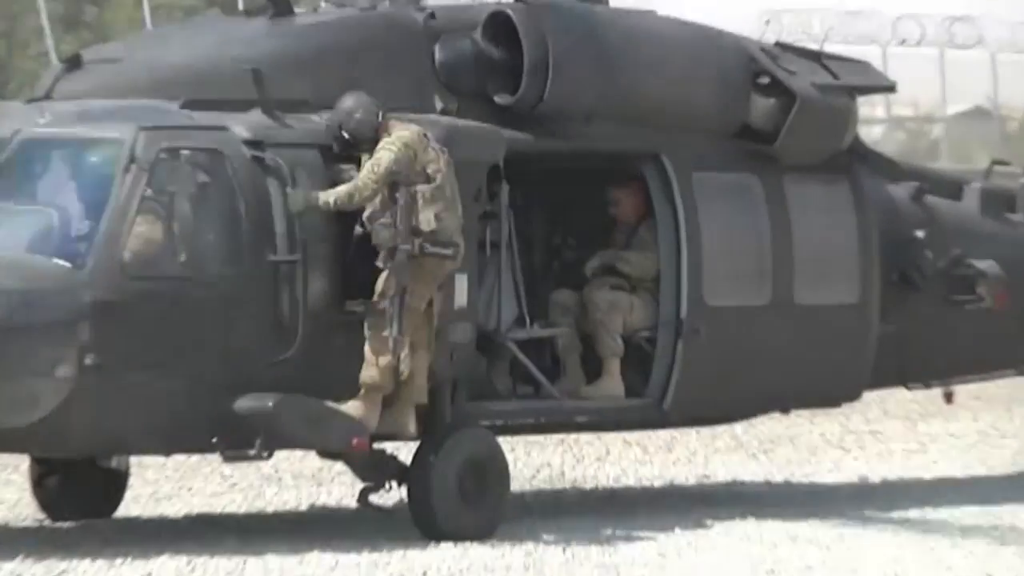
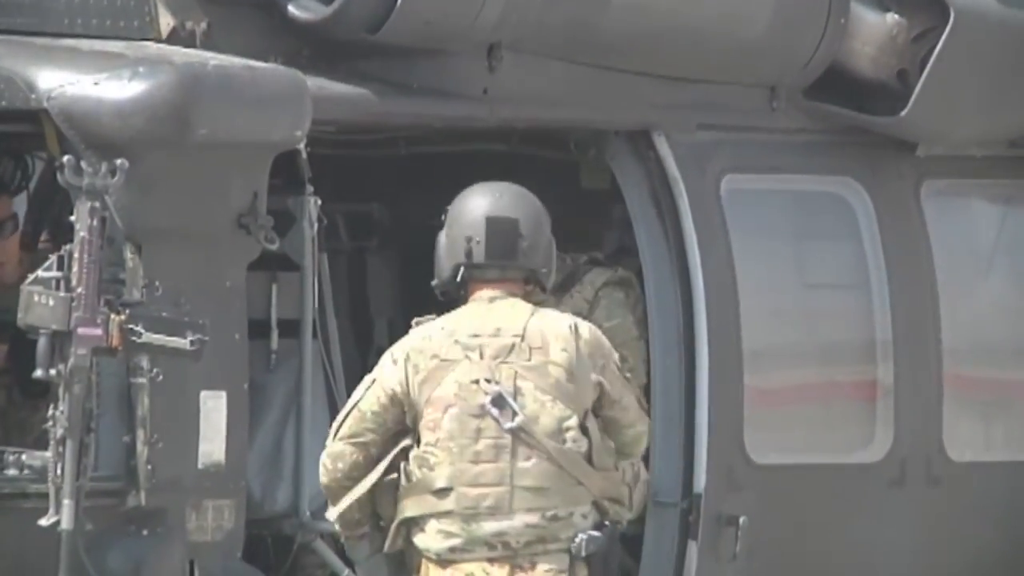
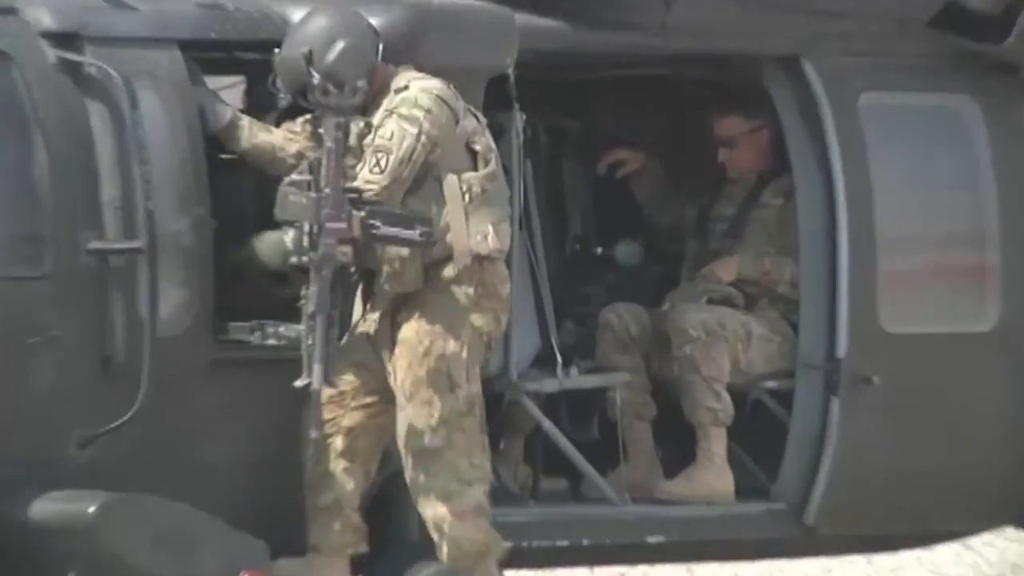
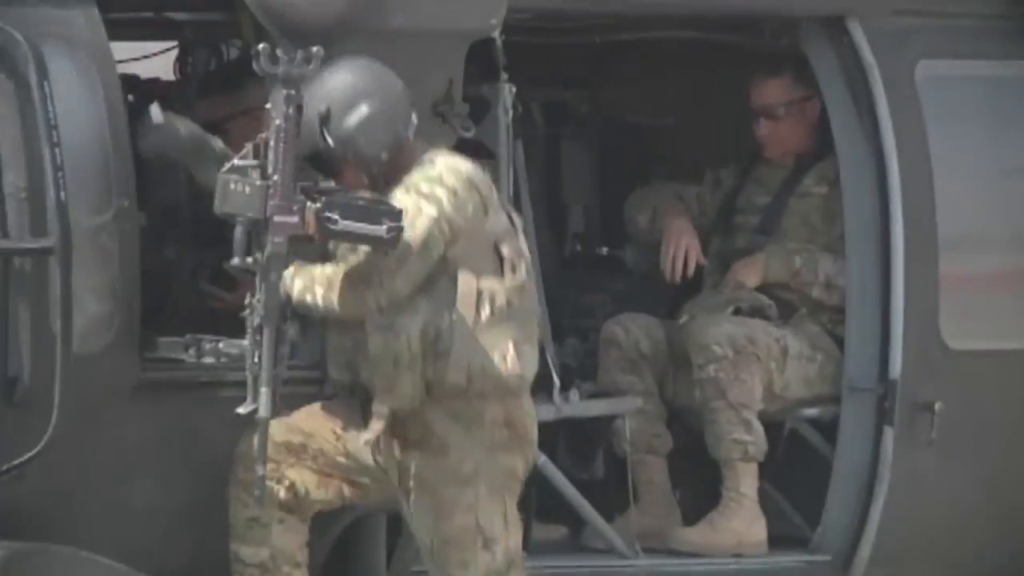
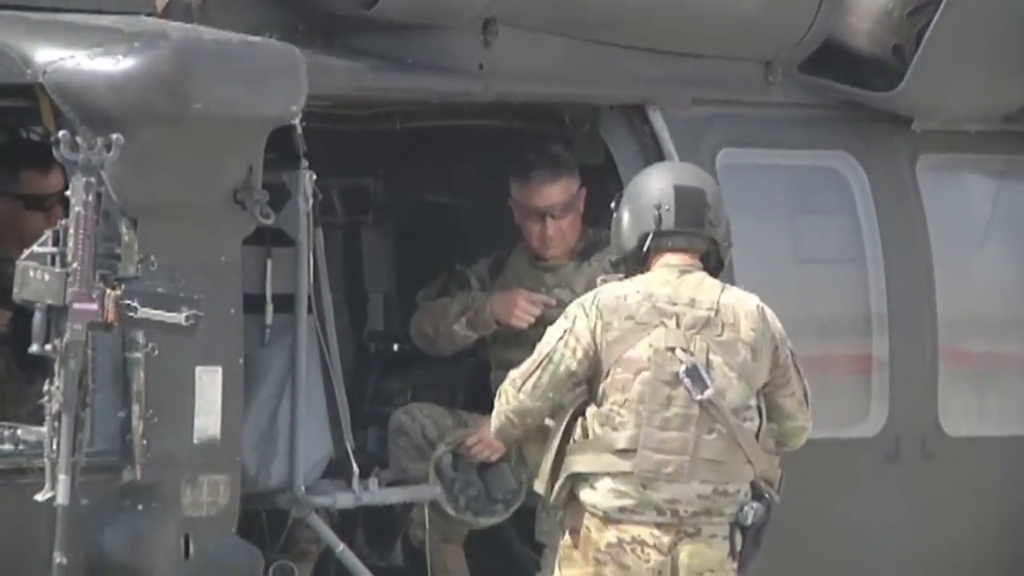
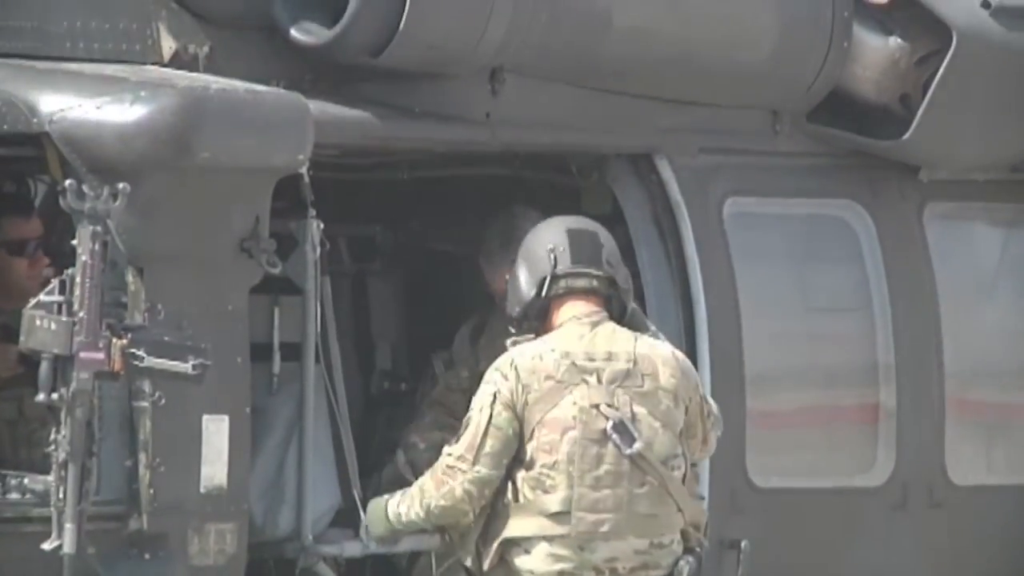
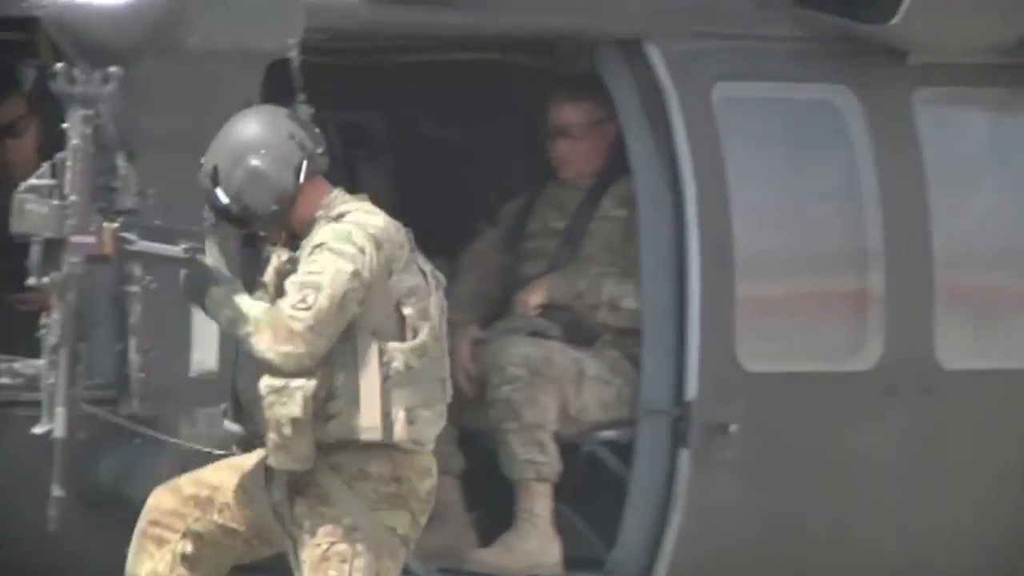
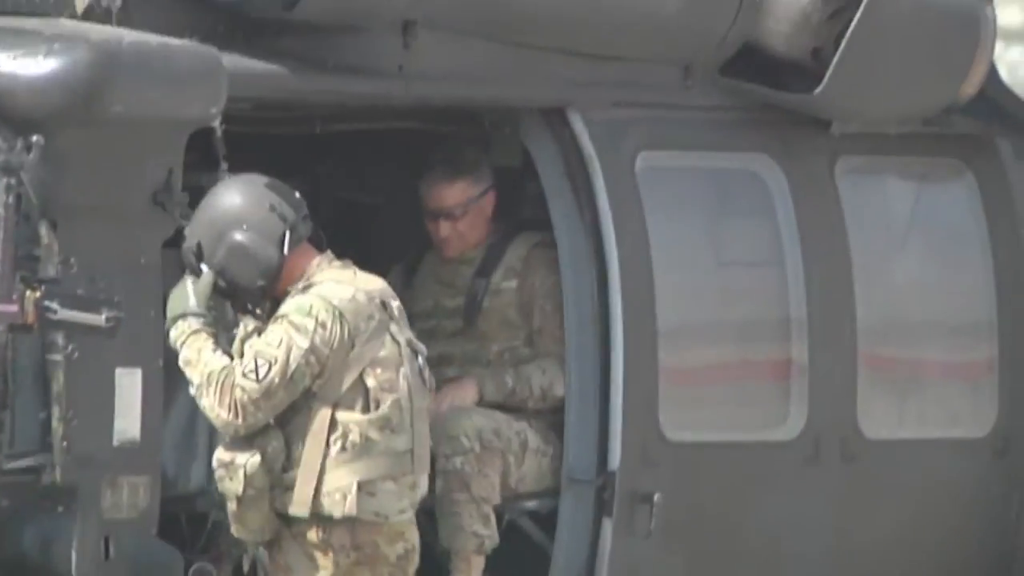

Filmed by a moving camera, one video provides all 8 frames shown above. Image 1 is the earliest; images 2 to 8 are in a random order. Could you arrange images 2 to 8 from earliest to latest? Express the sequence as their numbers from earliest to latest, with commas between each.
3, 4, 7, 8, 6, 2, 5
